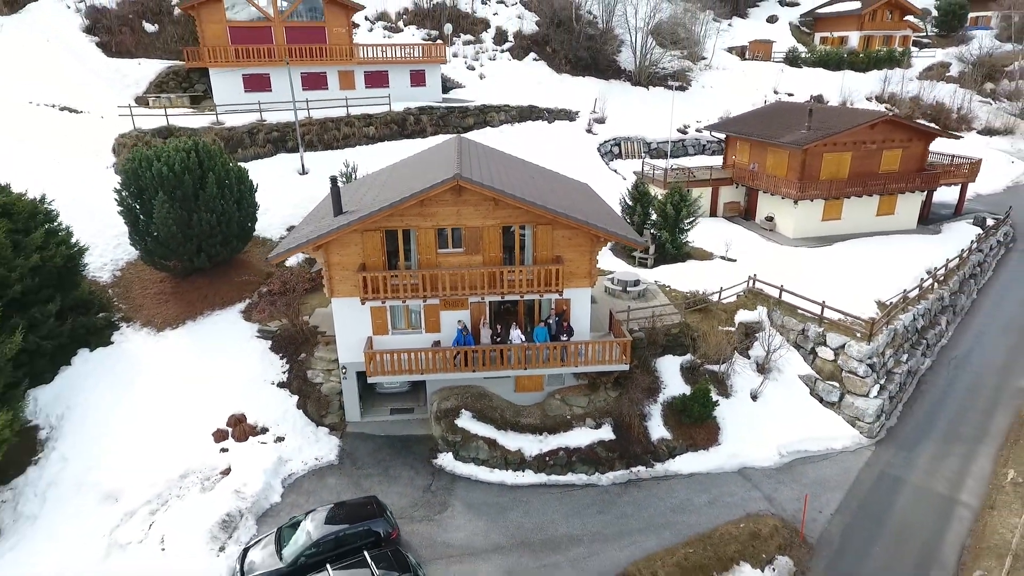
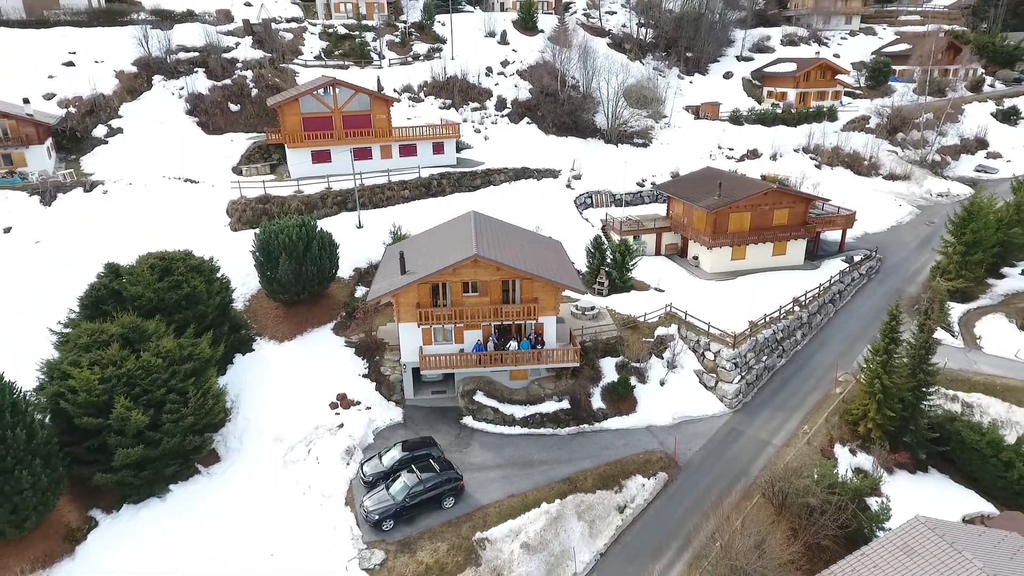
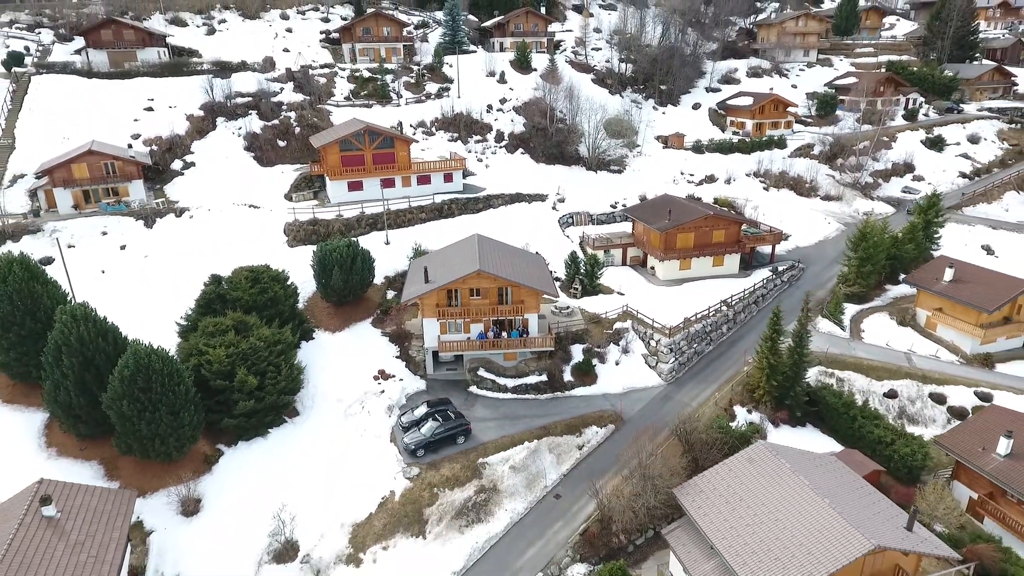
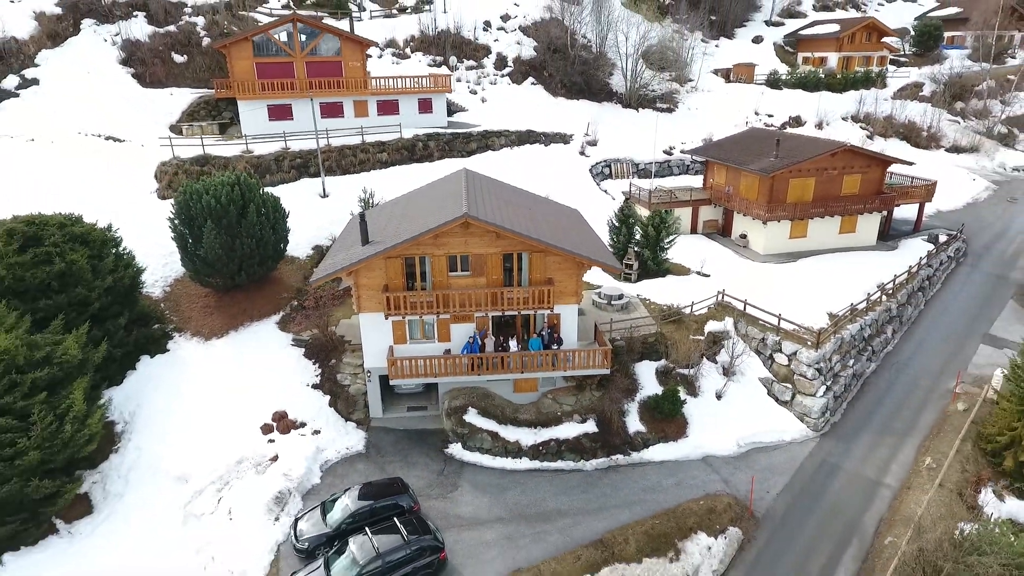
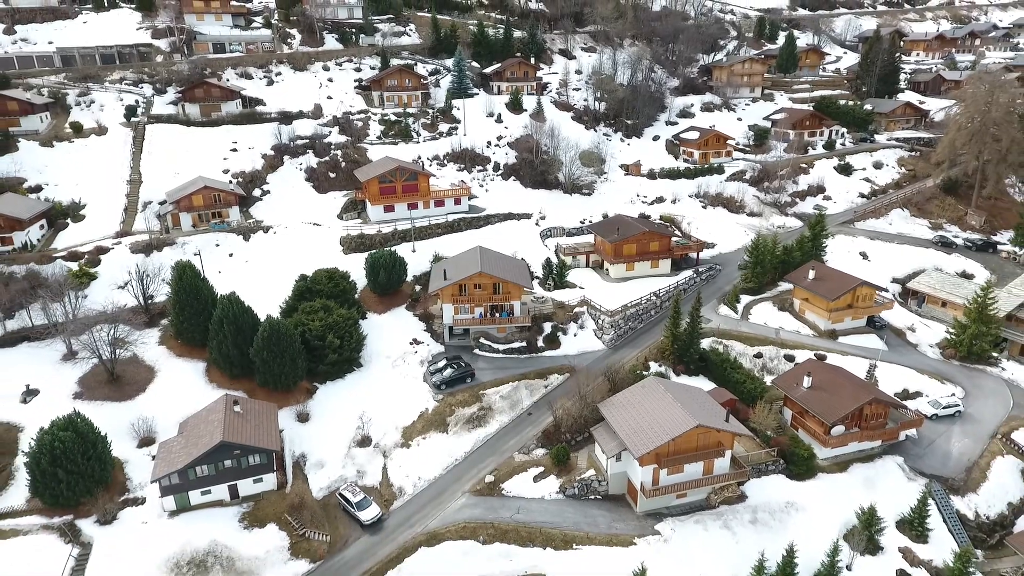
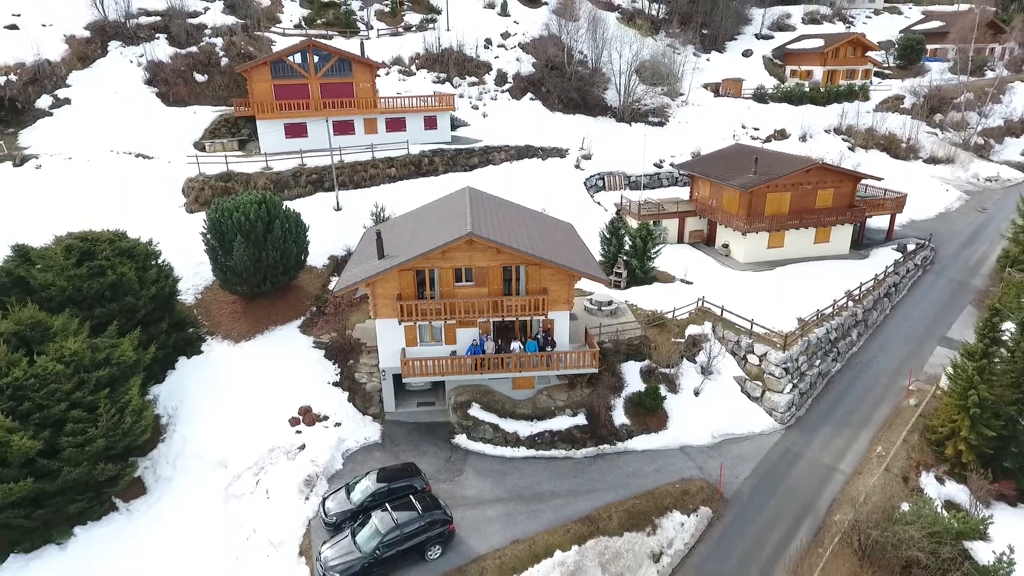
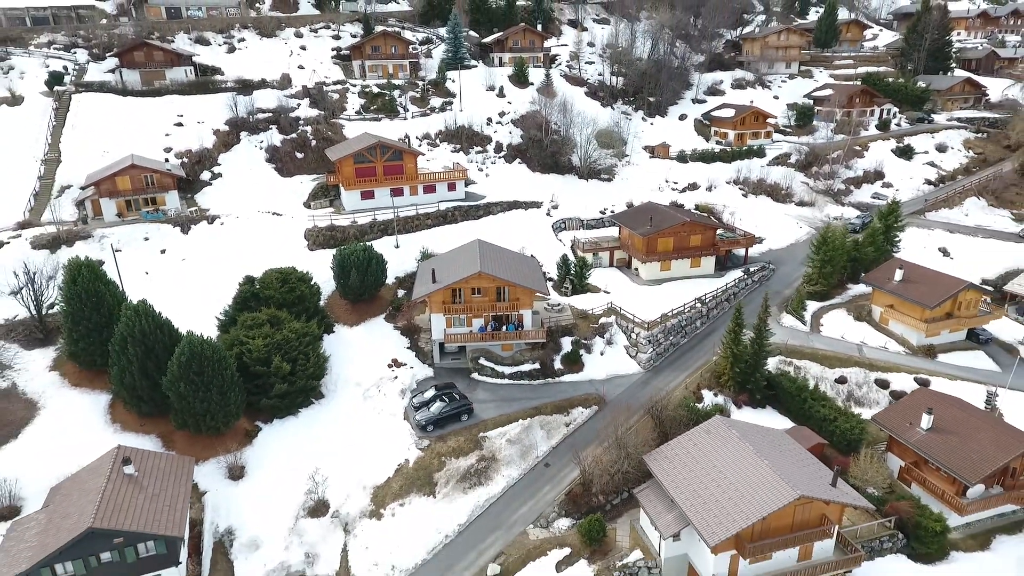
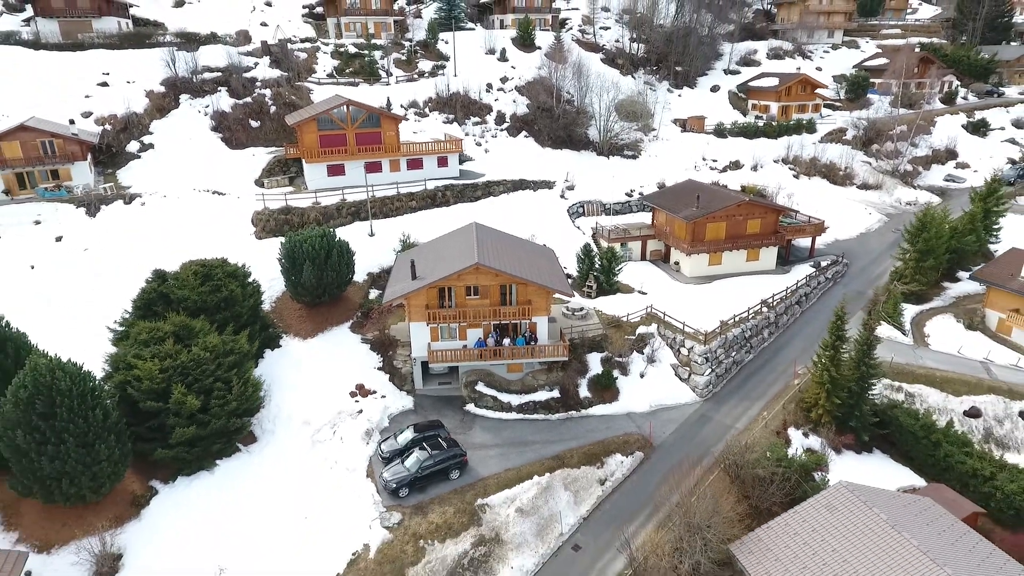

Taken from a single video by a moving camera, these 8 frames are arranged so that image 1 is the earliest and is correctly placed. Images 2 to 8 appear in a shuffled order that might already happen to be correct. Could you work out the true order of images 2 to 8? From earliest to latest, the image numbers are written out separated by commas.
4, 6, 2, 8, 3, 7, 5
